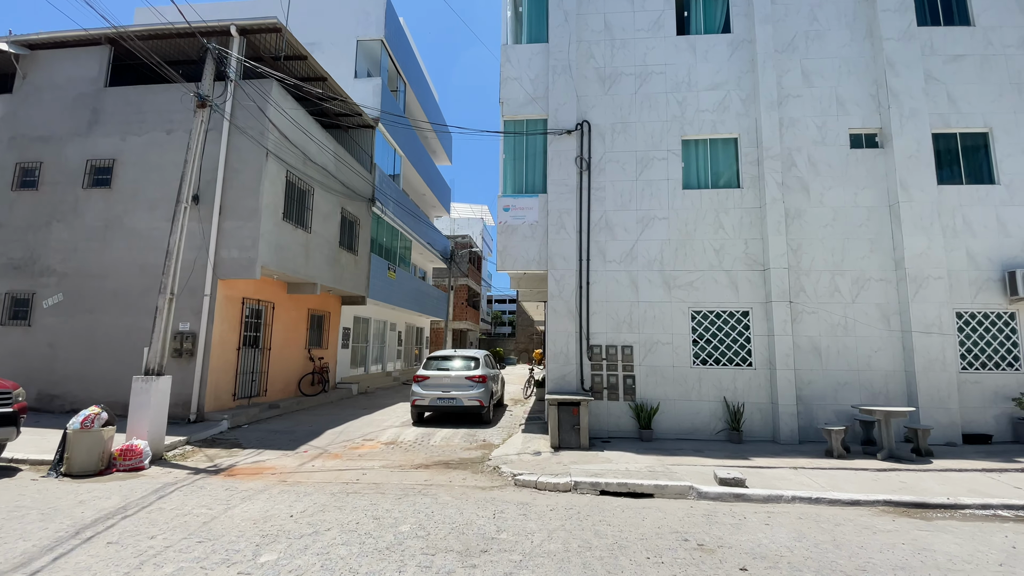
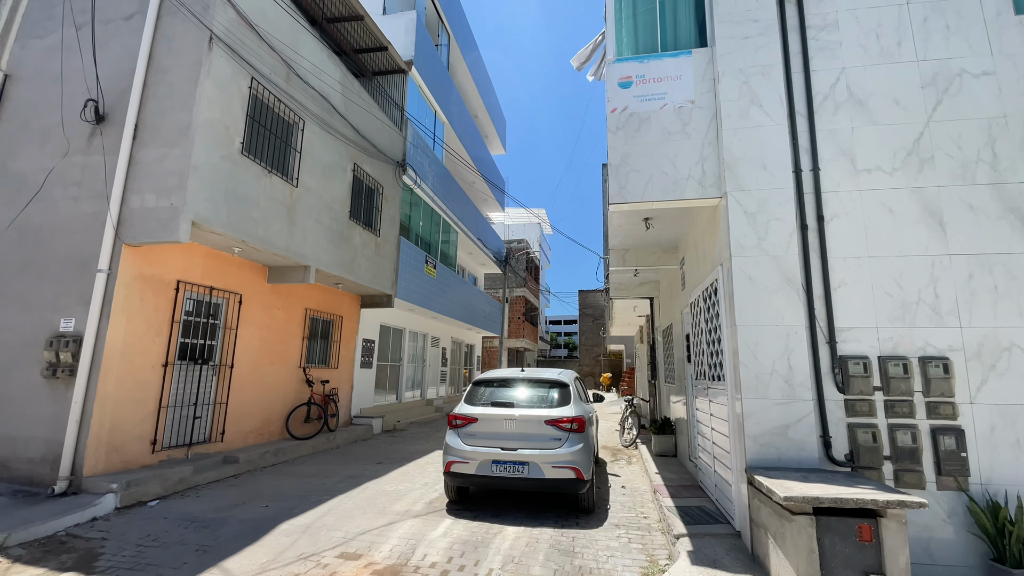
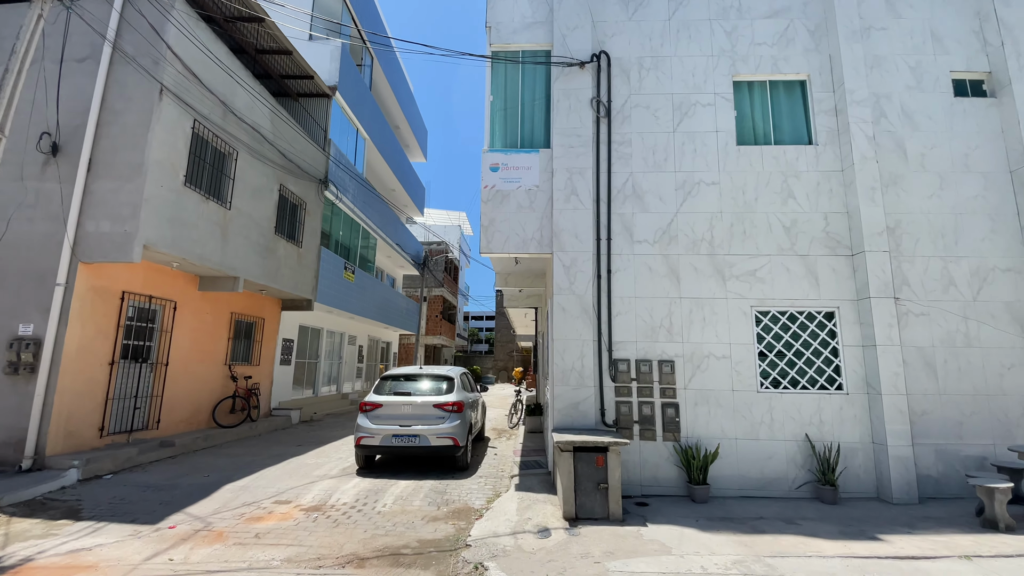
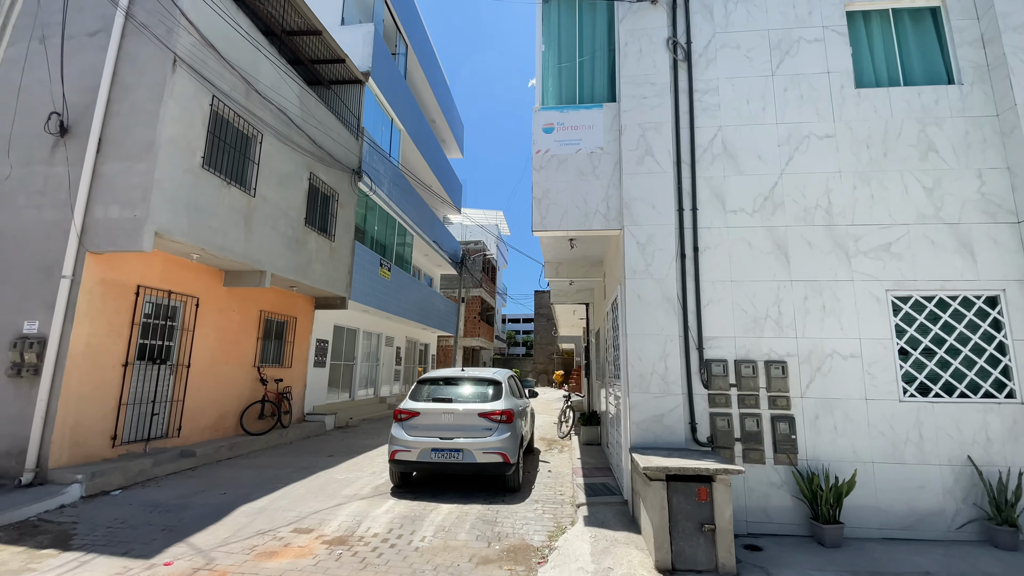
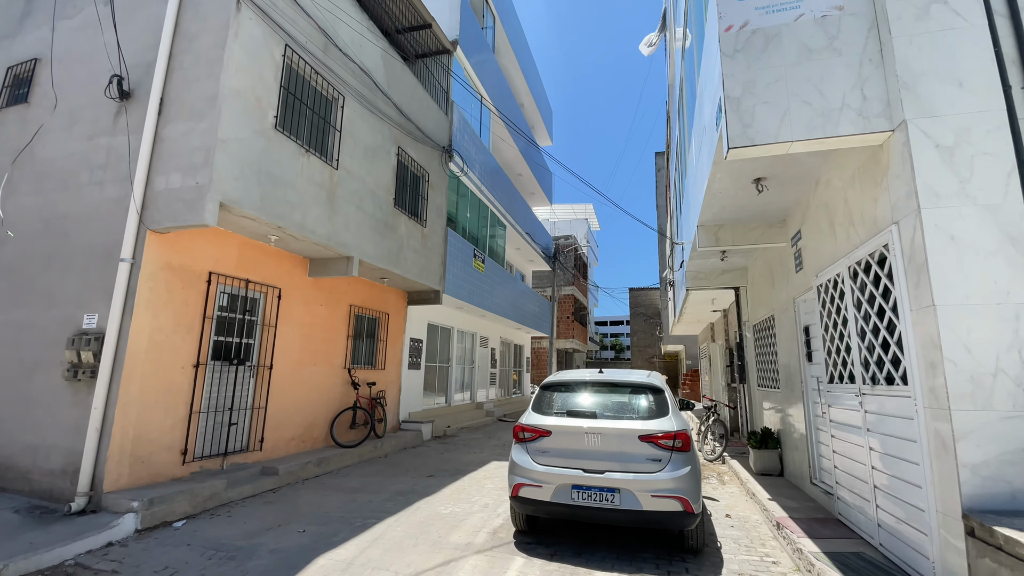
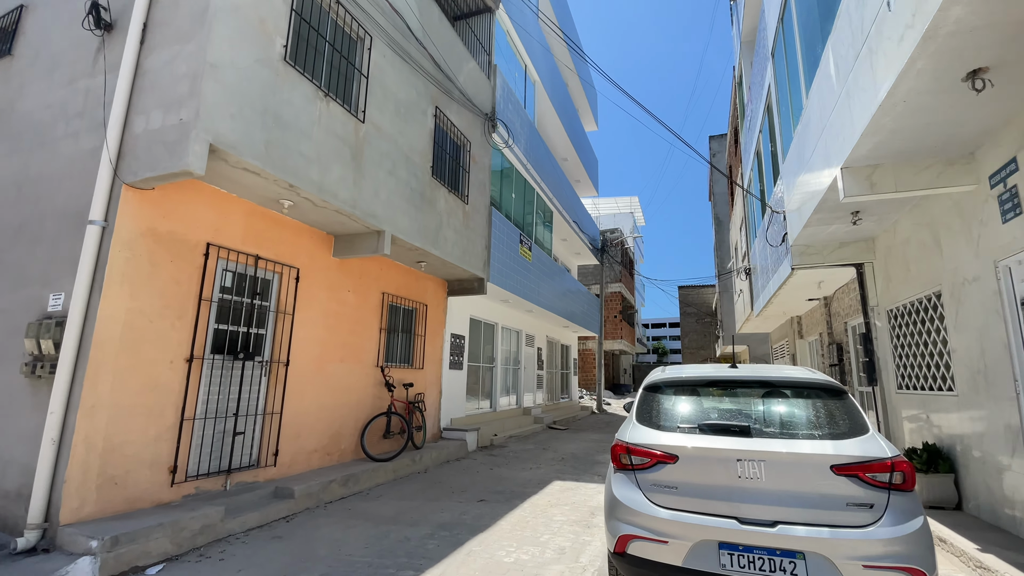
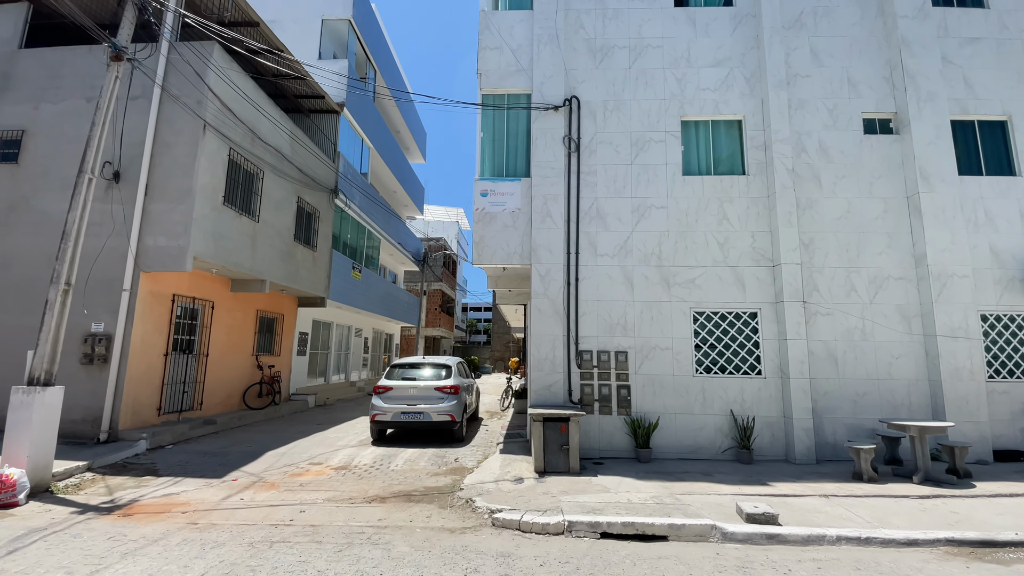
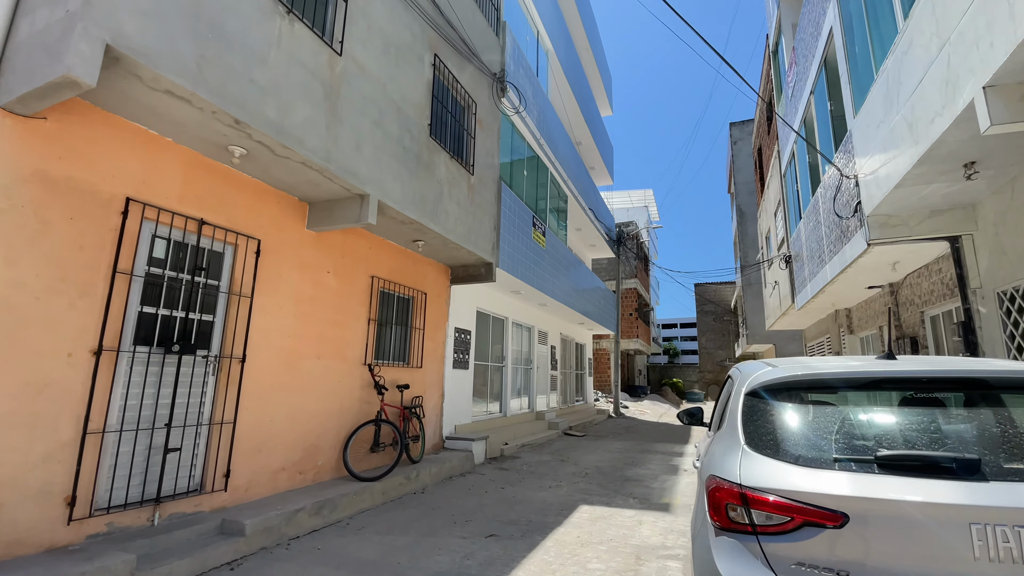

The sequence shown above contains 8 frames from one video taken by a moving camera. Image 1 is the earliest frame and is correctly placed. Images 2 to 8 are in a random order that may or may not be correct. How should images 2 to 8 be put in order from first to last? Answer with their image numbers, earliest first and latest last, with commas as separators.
7, 3, 4, 2, 5, 6, 8
